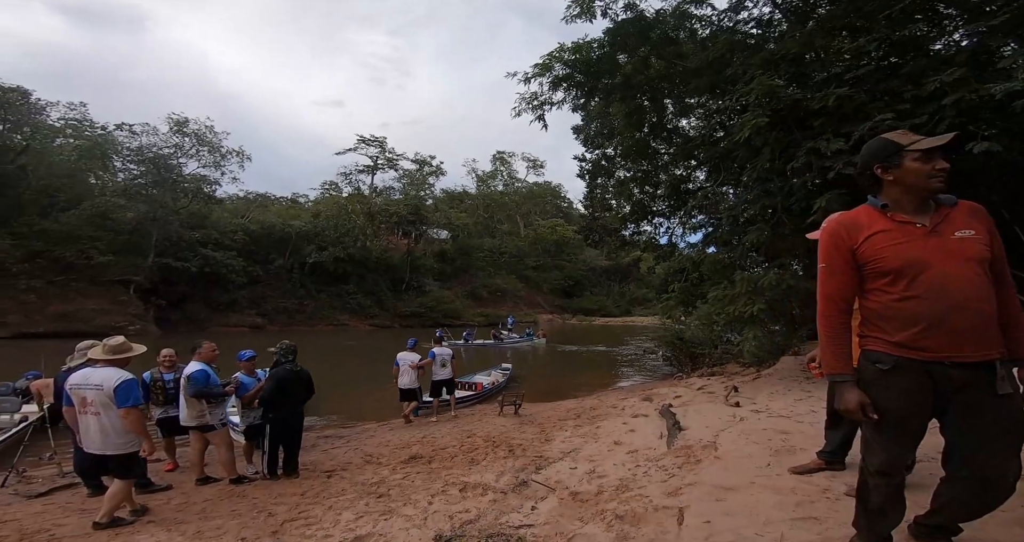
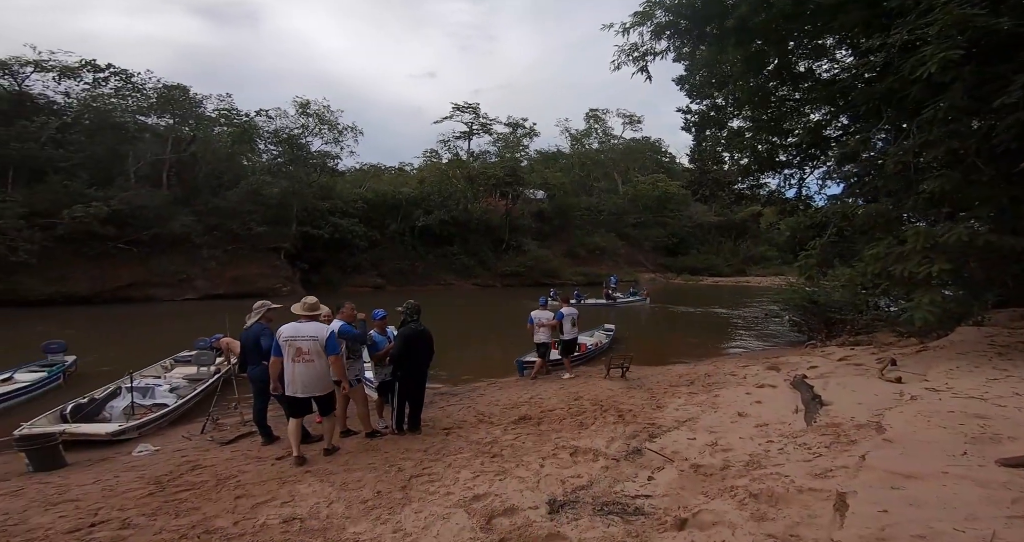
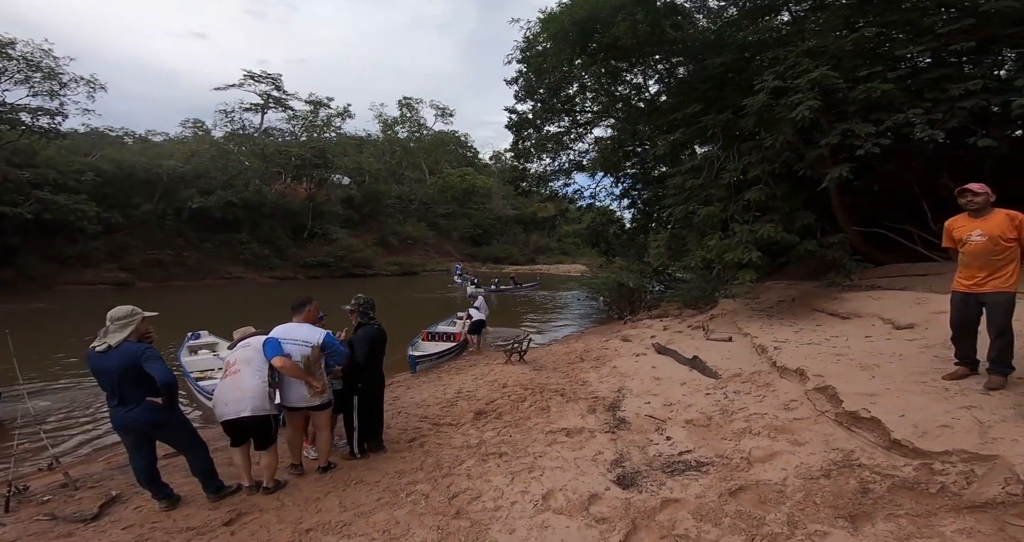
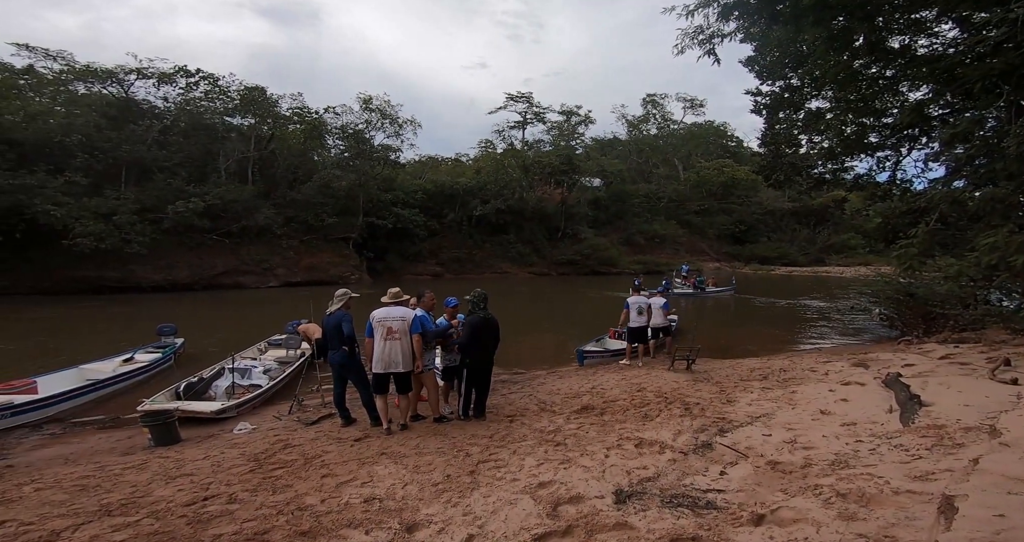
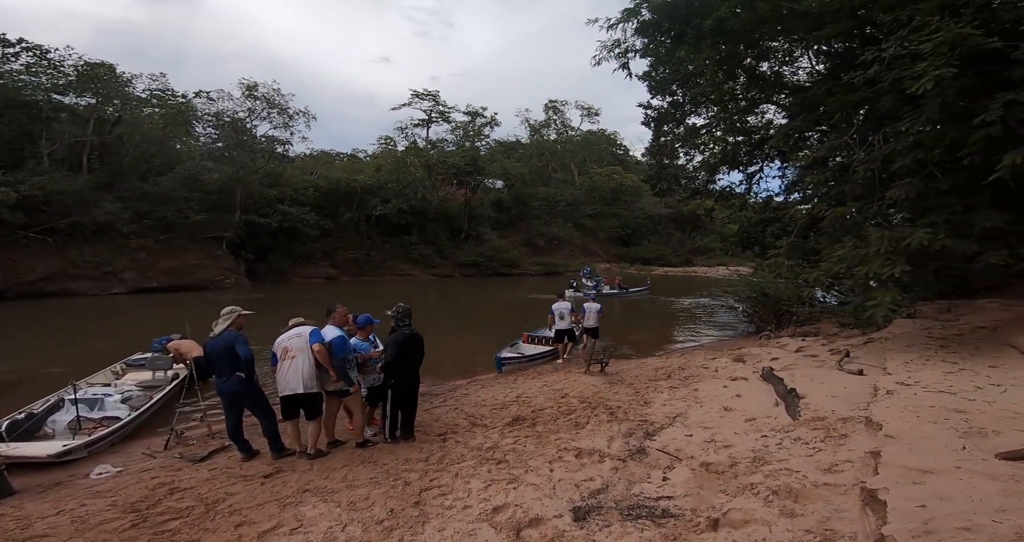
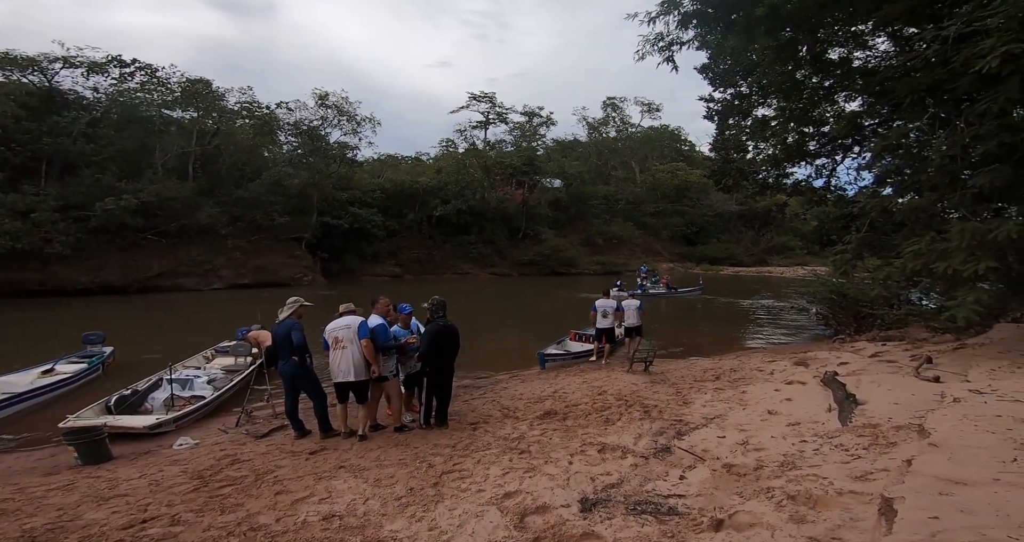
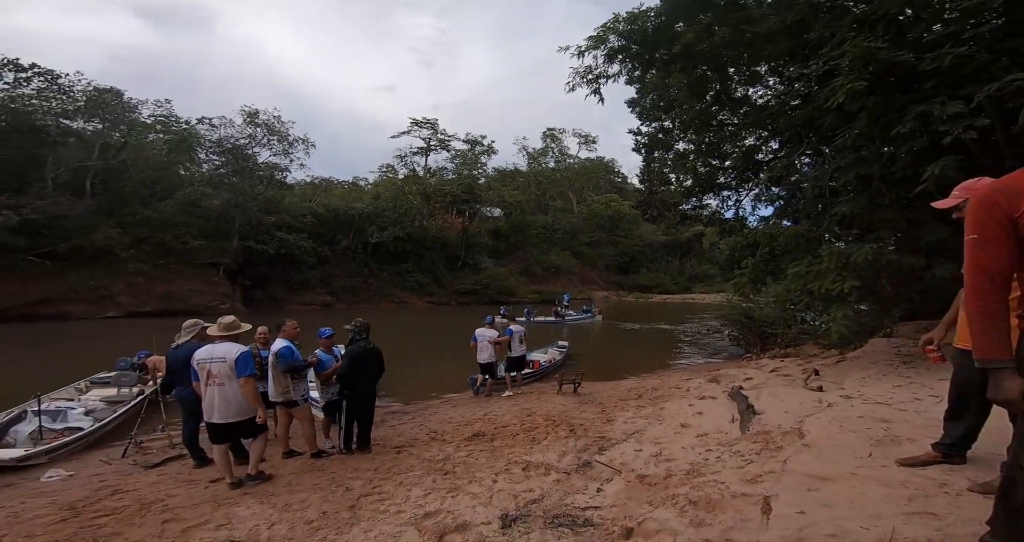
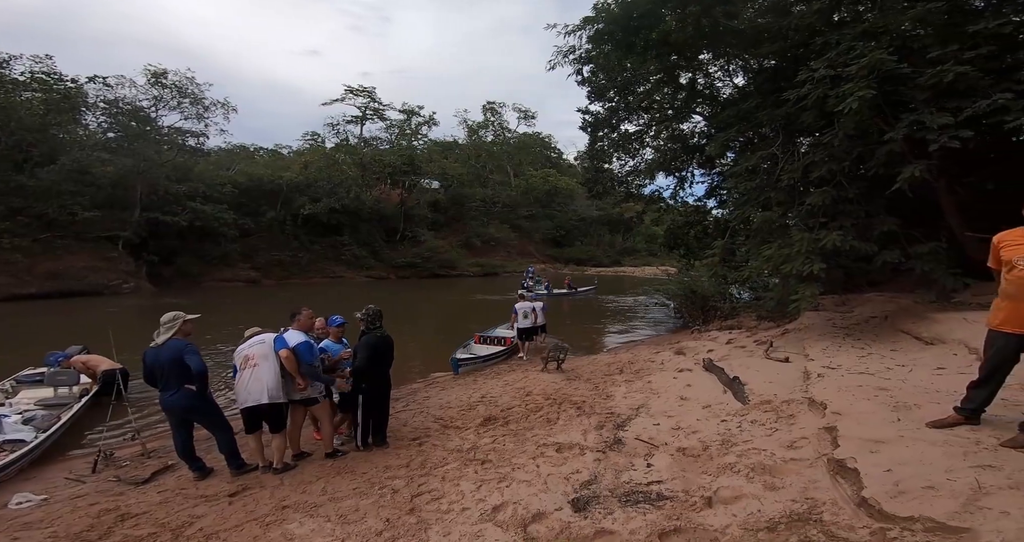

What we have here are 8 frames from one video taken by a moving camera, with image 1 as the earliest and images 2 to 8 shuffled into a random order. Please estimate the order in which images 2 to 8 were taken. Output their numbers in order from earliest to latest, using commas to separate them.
7, 2, 4, 6, 5, 8, 3
